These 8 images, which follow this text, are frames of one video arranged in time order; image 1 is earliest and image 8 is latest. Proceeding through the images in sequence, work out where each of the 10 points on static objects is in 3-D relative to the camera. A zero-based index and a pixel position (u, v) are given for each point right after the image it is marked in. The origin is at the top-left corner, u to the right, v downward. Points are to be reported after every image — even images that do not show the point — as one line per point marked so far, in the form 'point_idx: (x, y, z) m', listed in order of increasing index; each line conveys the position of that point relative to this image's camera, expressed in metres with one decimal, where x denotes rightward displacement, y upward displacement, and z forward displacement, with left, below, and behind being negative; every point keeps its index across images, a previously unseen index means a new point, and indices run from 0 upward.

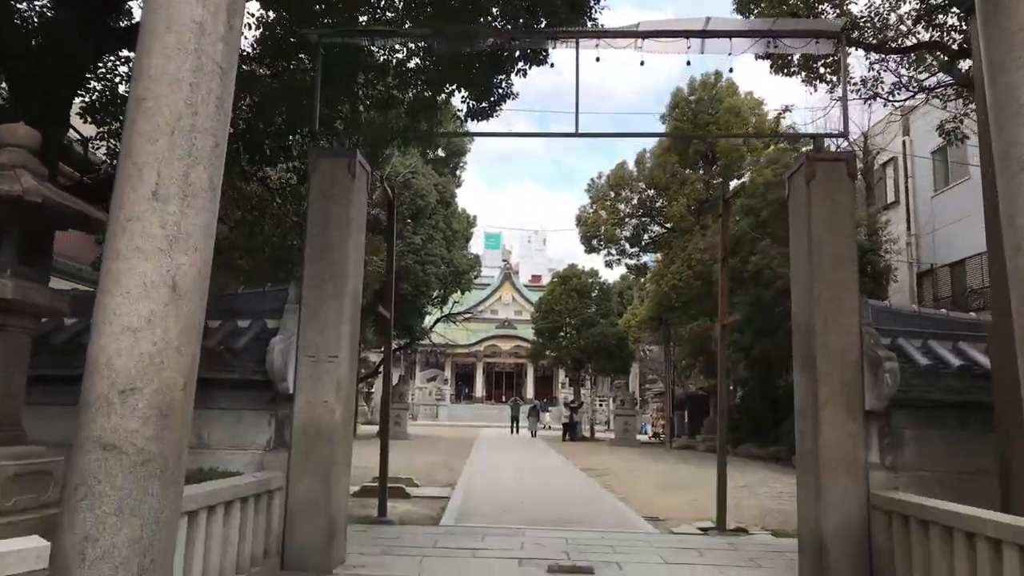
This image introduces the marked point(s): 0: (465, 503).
0: (-0.6, -2.5, +8.9) m
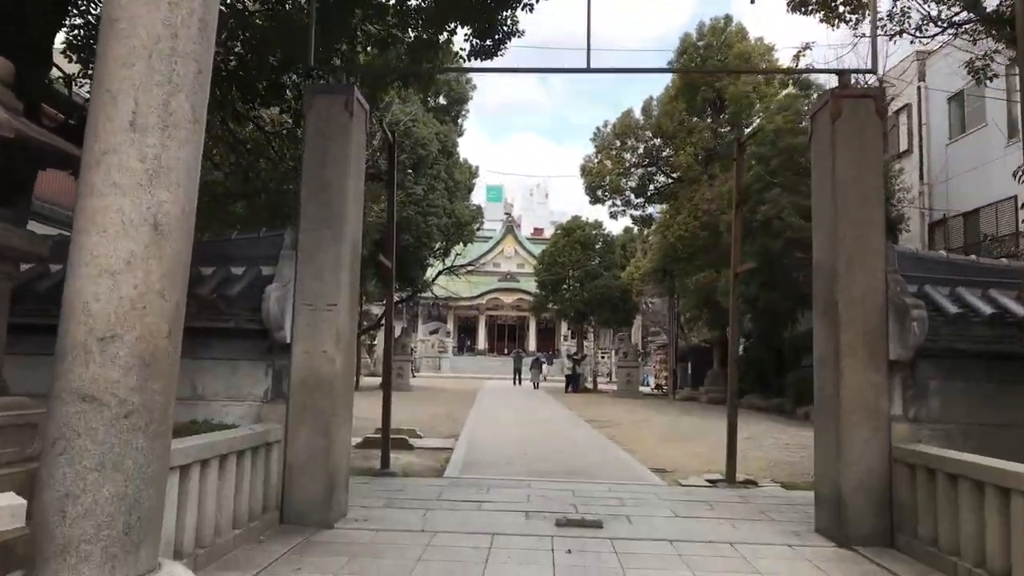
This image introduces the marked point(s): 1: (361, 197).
0: (-0.5, -1.9, +8.8) m
1: (-1.0, +0.6, +5.3) m
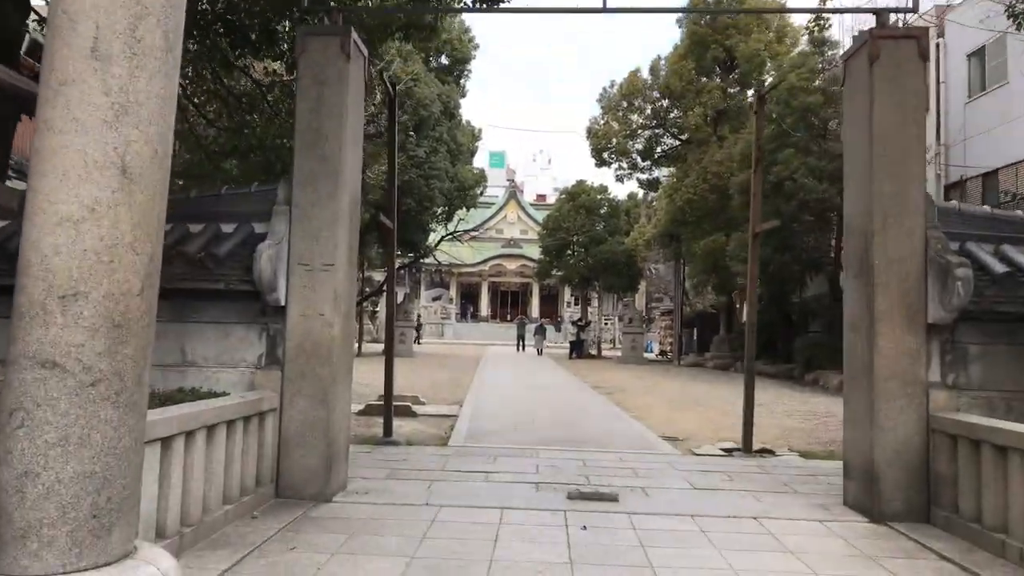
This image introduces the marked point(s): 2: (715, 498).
0: (-0.4, -1.5, +8.6) m
1: (-1.0, +0.9, +5.0) m
2: (+1.3, -1.3, +4.9) m
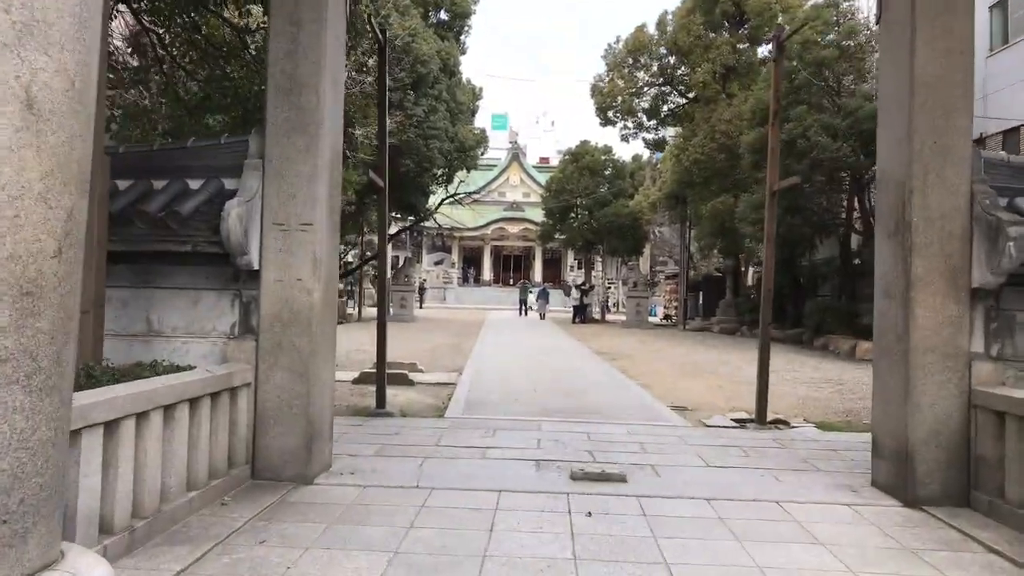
0: (-0.4, -1.1, +8.2) m
1: (-1.0, +1.1, +4.5) m
2: (+1.3, -1.1, +4.5) m
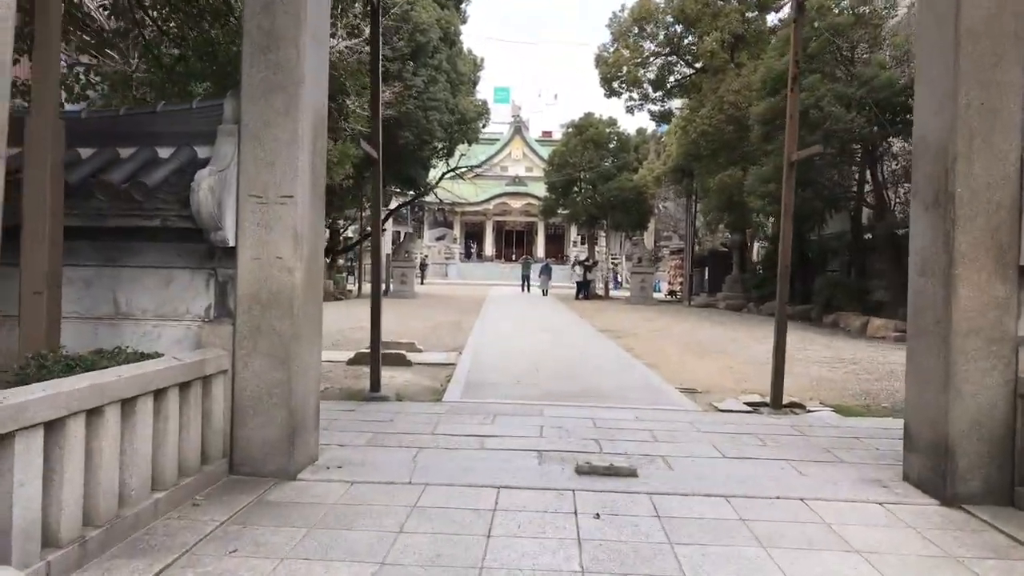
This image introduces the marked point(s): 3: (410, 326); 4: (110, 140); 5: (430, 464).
0: (-0.4, -0.9, +7.9) m
1: (-1.0, +1.2, +4.1) m
2: (+1.3, -1.0, +4.1) m
3: (-1.7, -0.6, +12.8) m
4: (-2.1, +0.8, +4.0) m
5: (-0.4, -0.9, +4.1) m
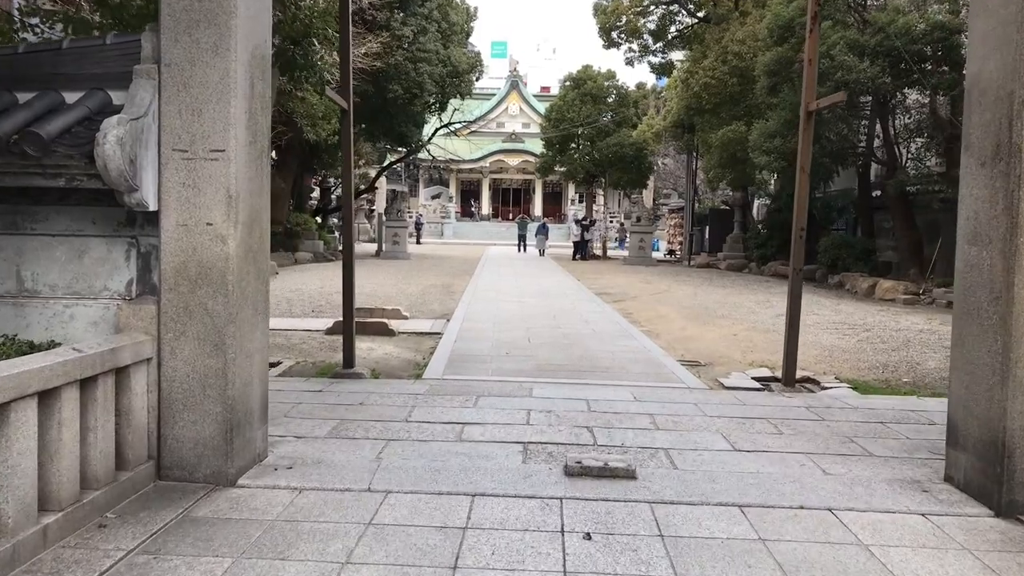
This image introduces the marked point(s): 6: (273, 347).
0: (-0.5, -0.5, +7.3) m
1: (-1.1, +1.3, +3.4) m
2: (+1.2, -0.8, +3.6) m
3: (-1.8, 0.0, +12.2) m
4: (-2.2, +0.9, +3.3) m
5: (-0.5, -0.8, +3.6) m
6: (-2.1, -0.5, +6.9) m
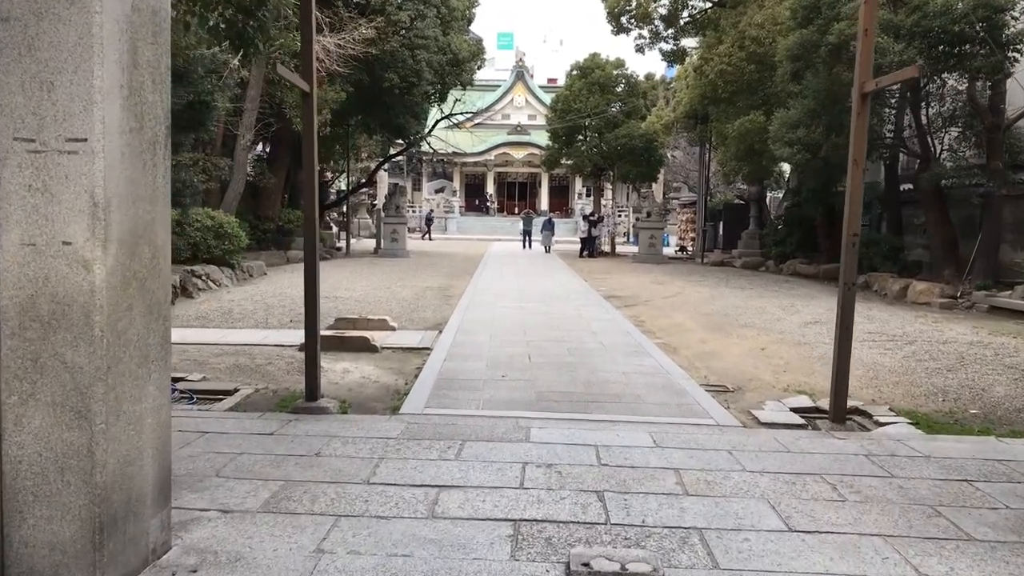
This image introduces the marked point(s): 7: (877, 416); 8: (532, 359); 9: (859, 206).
0: (-0.5, -0.6, +6.4) m
1: (-1.1, +1.2, +2.5) m
2: (+1.1, -1.0, +2.7) m
3: (-1.8, -0.1, +11.3) m
4: (-2.2, +0.7, +2.4) m
5: (-0.6, -0.9, +2.7) m
6: (-2.2, -0.6, +6.0) m
7: (+2.3, -0.8, +5.0) m
8: (+0.2, -0.6, +6.5) m
9: (+2.0, +0.5, +4.6) m
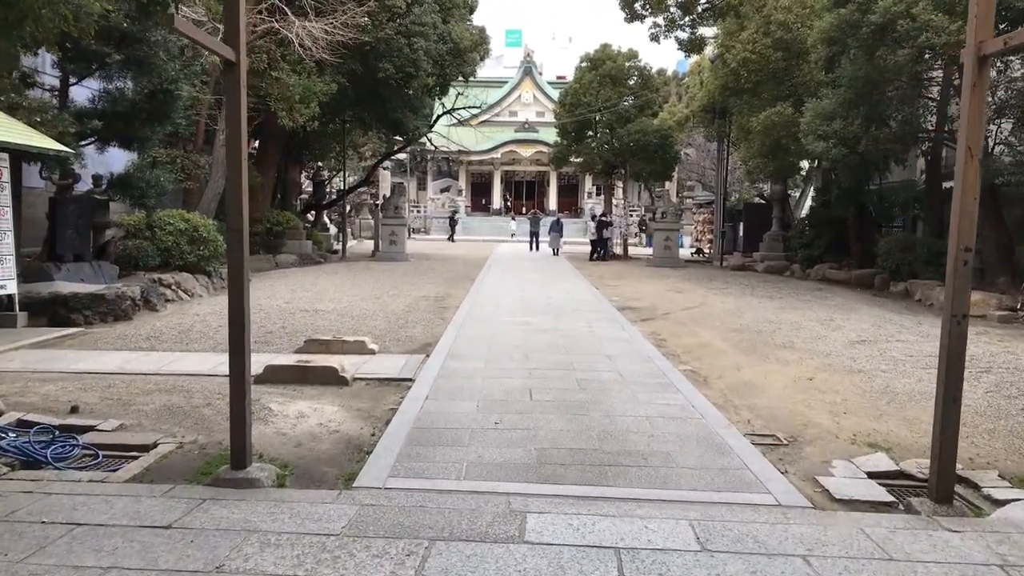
0: (-0.5, -0.8, +5.2) m
1: (-1.2, +1.1, +1.3) m
2: (+1.1, -1.1, +1.5) m
3: (-1.7, -0.2, +10.2) m
4: (-2.3, +0.6, +1.3) m
5: (-0.6, -1.1, +1.5) m
6: (-2.2, -0.8, +4.9) m
7: (+2.3, -1.0, +3.7) m
8: (+0.1, -0.8, +5.3) m
9: (+2.0, +0.3, +3.4) m
